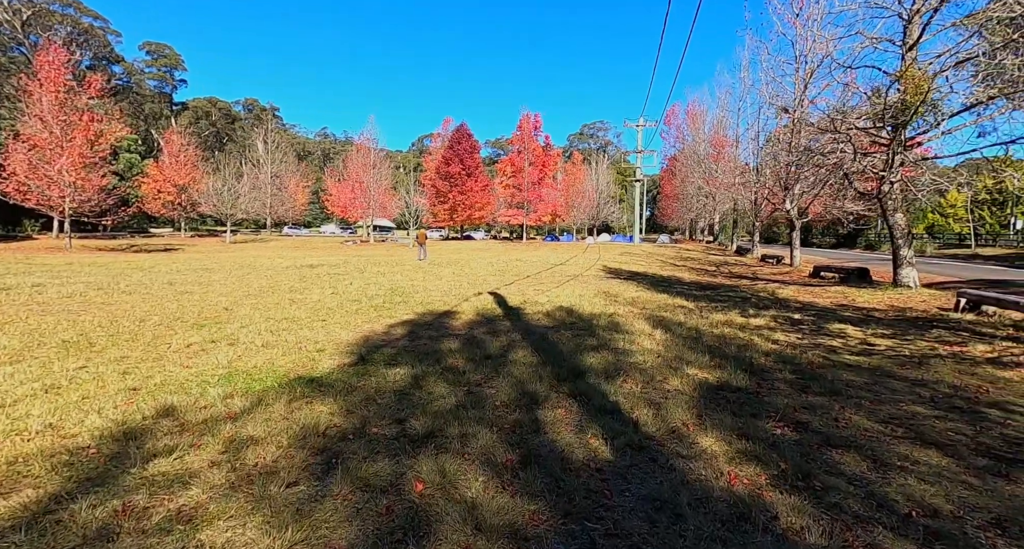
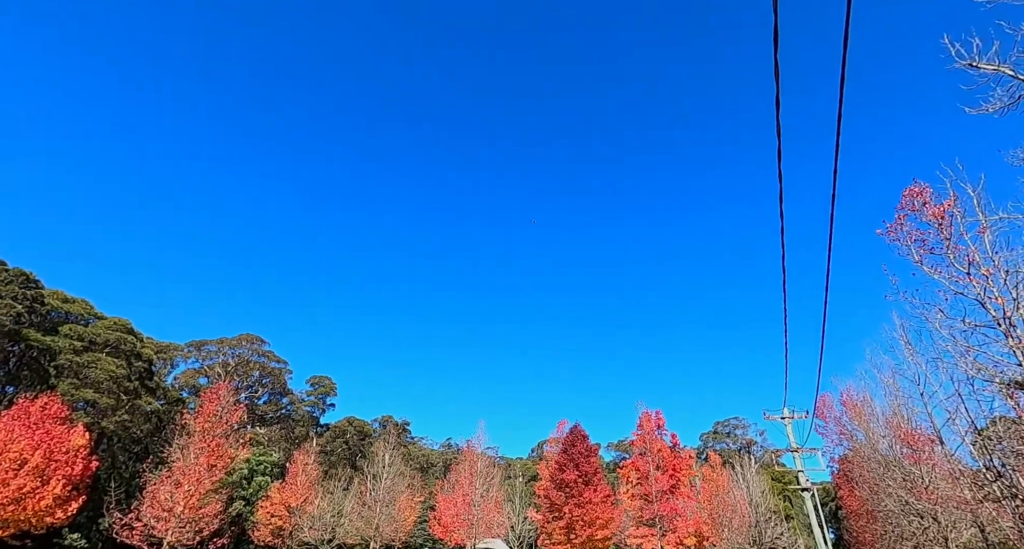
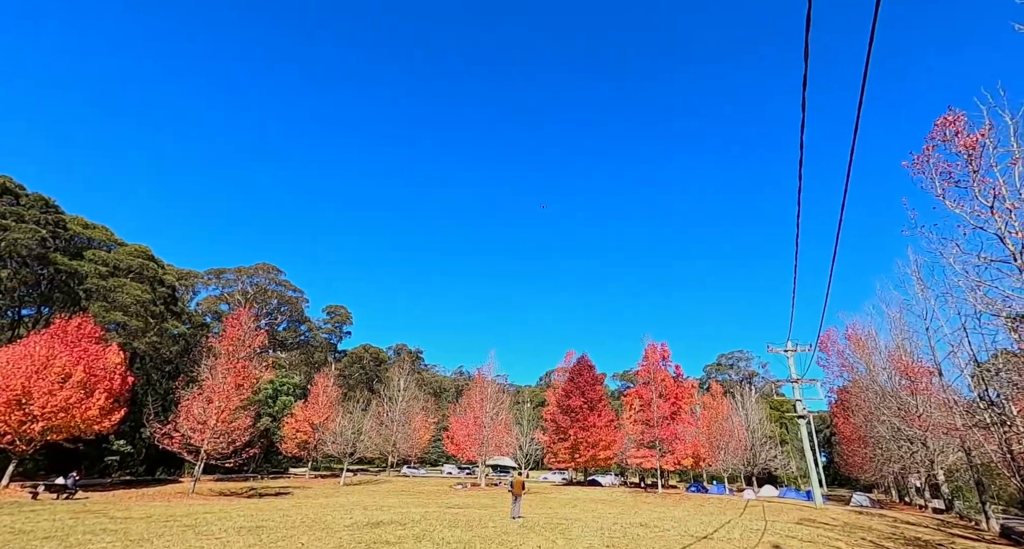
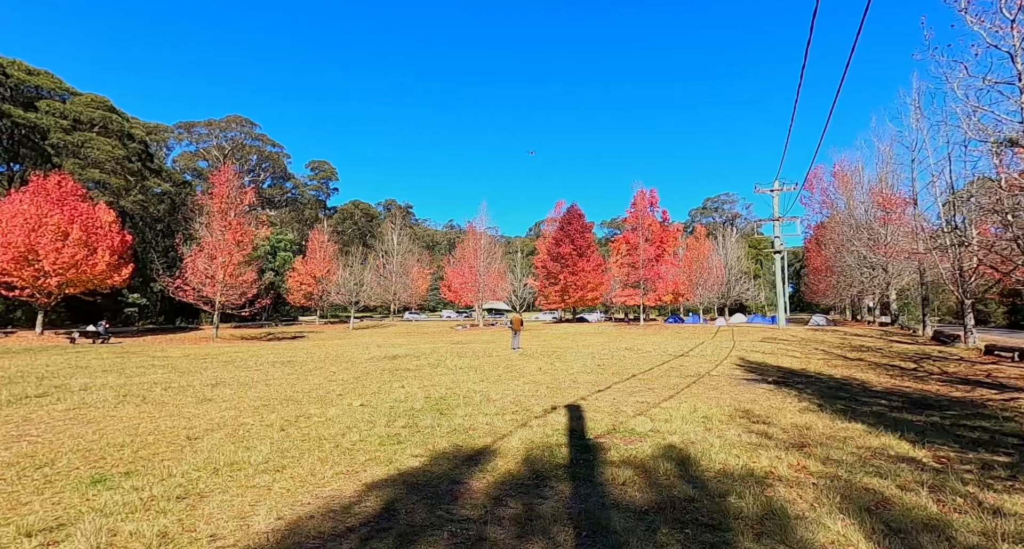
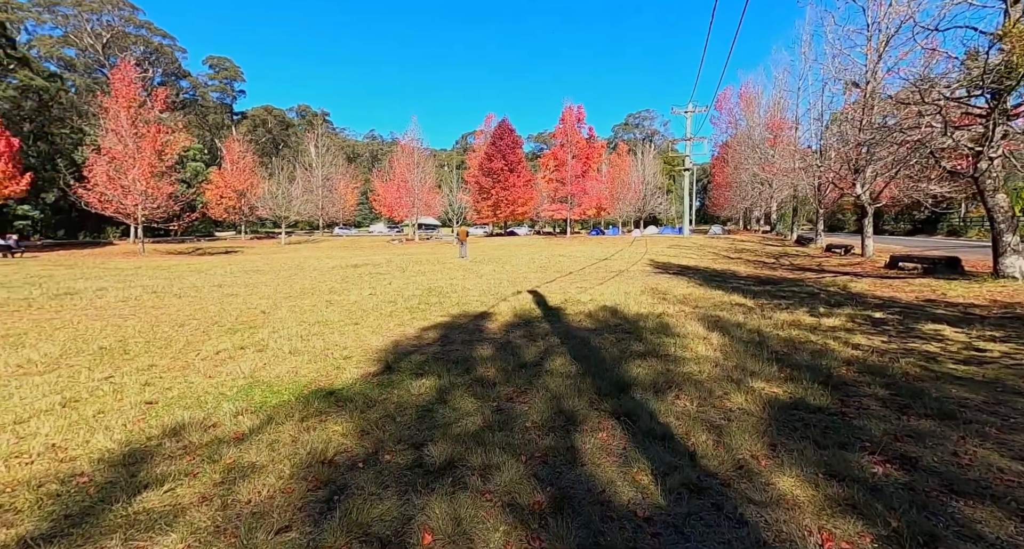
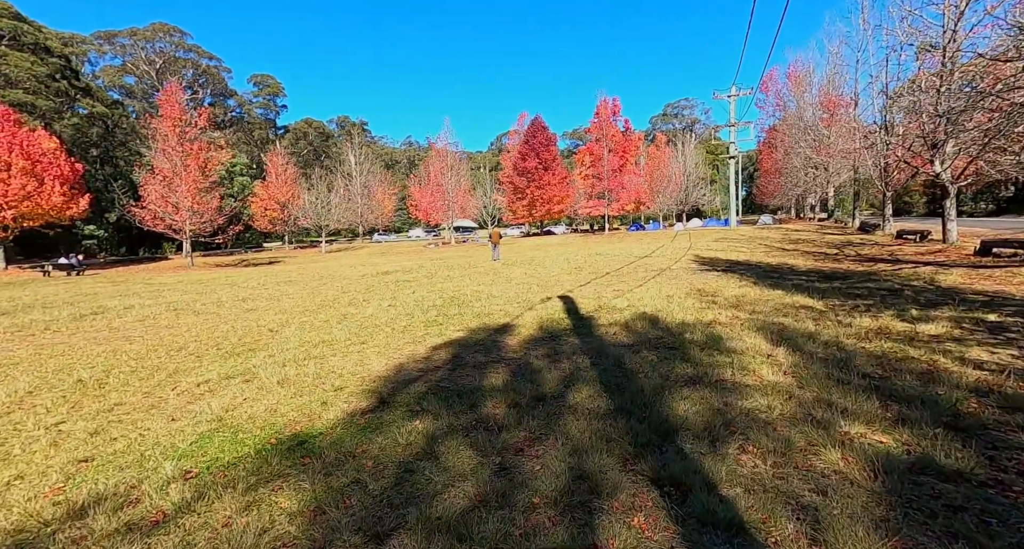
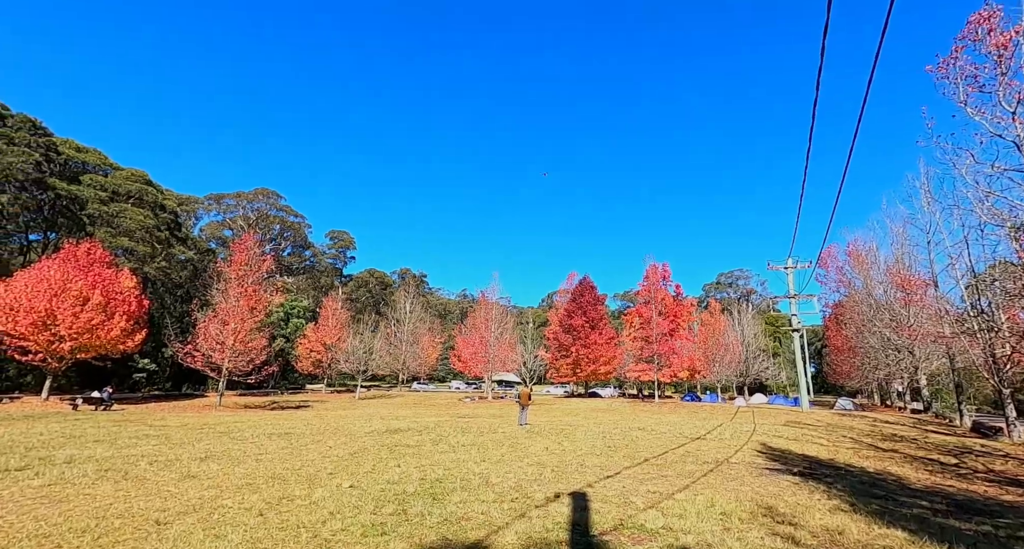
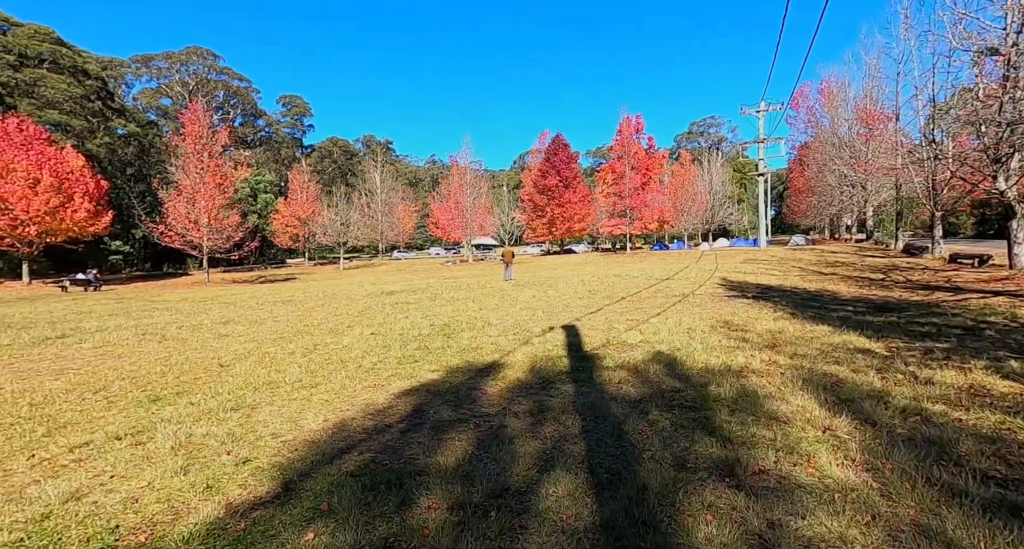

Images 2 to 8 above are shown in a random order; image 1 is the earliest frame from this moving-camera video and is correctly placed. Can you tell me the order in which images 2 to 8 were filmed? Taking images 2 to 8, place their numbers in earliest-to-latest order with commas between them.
5, 6, 8, 4, 7, 3, 2
